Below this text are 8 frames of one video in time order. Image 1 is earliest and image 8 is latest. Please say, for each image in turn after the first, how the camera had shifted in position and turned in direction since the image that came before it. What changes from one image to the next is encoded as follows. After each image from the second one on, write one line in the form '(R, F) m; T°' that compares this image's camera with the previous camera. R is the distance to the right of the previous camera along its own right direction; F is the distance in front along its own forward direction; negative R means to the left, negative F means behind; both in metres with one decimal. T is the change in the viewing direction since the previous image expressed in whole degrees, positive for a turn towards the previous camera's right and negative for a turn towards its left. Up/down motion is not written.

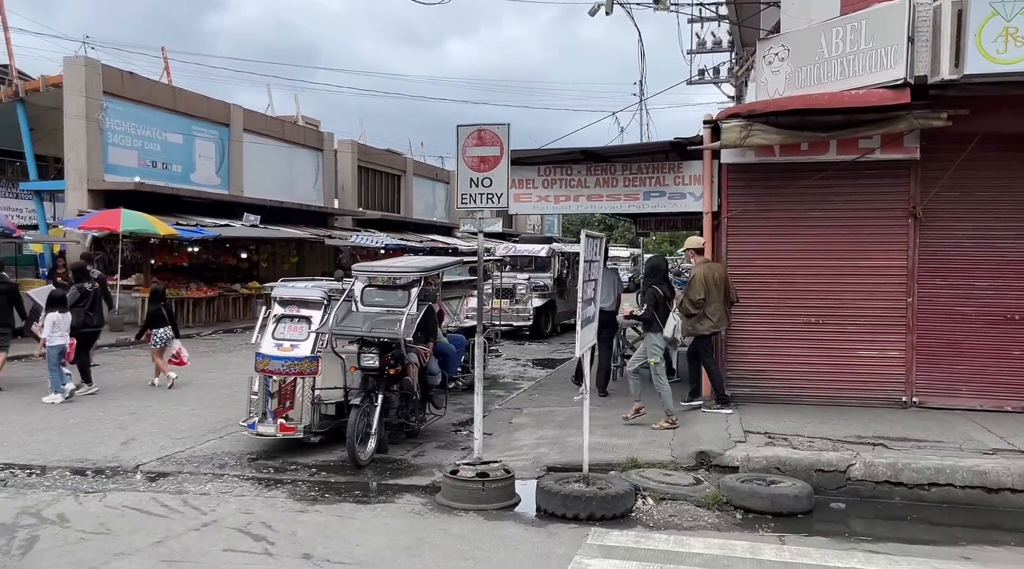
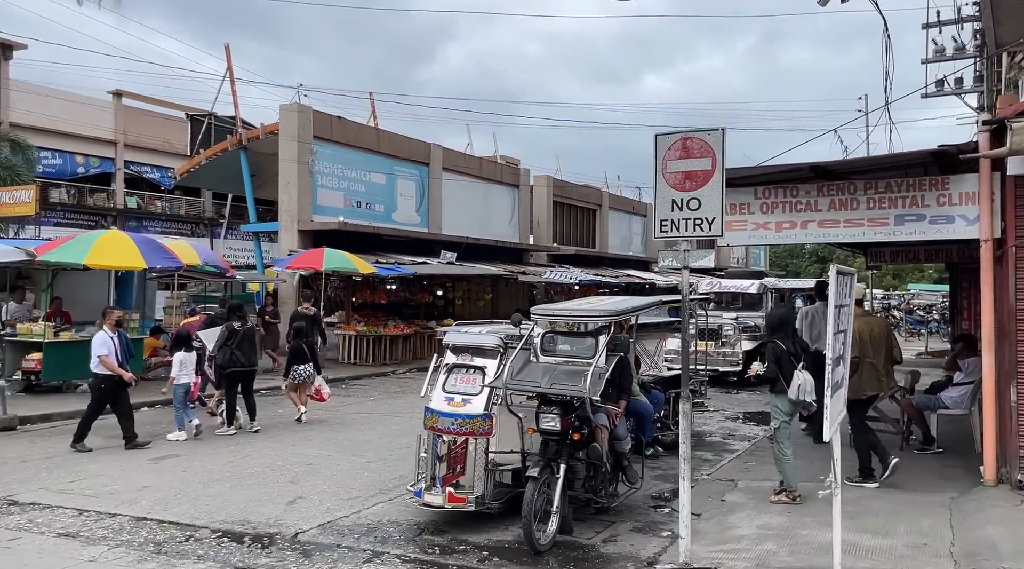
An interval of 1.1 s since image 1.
(-0.1, +1.1) m; -13°
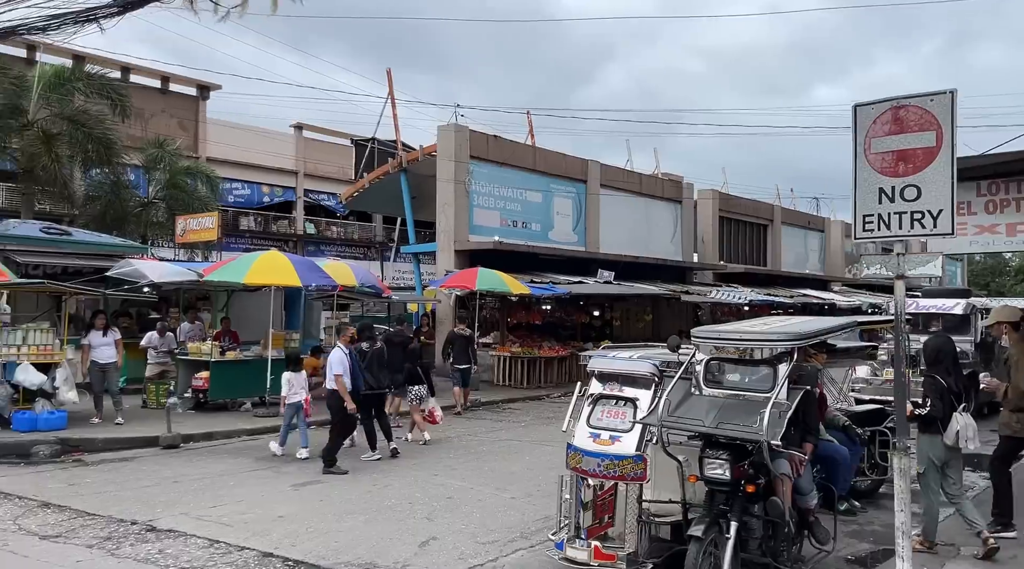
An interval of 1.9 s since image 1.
(0.0, +0.8) m; -11°
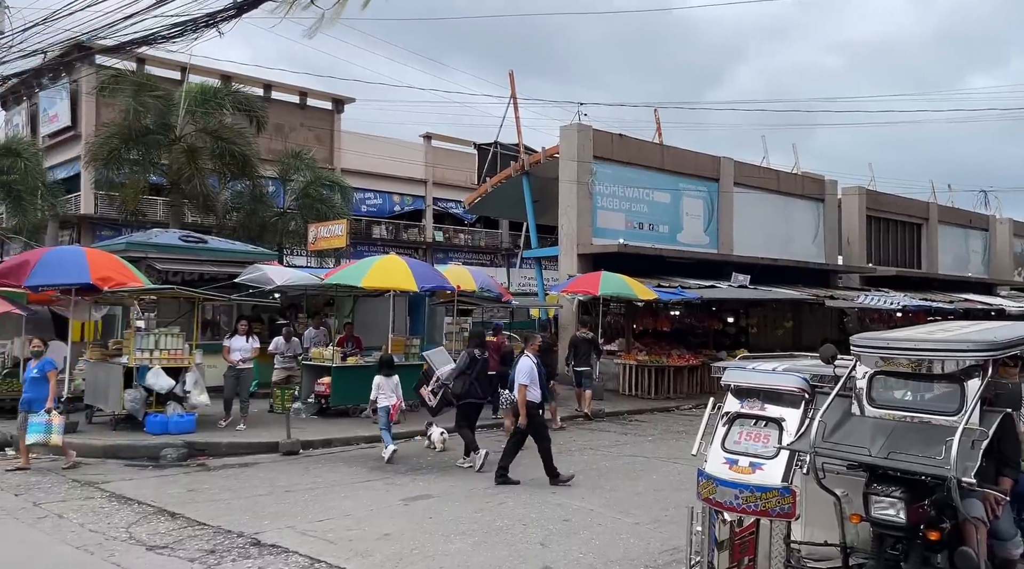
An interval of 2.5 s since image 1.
(0.0, +0.7) m; -8°
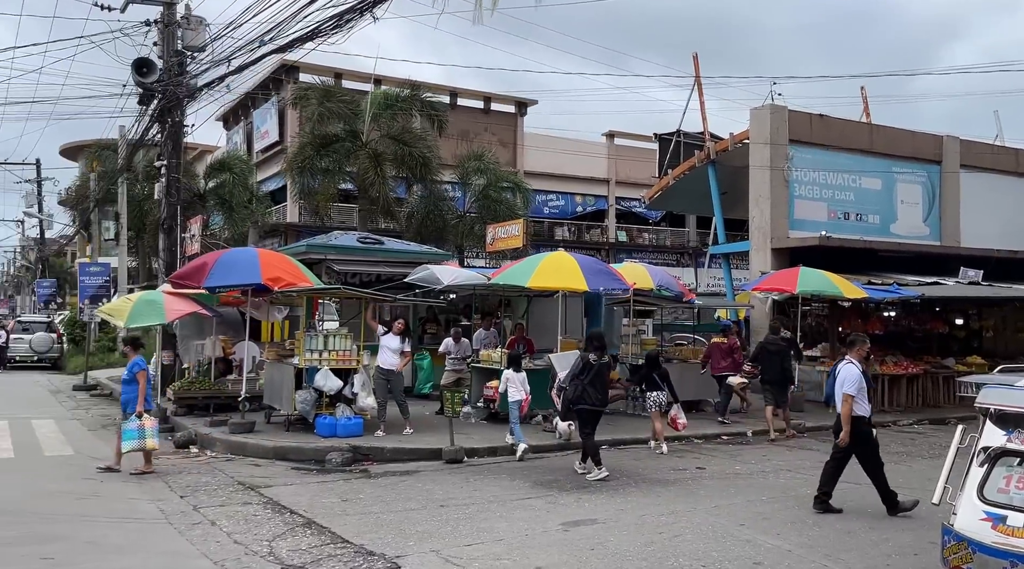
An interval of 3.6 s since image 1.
(+0.1, +1.1) m; -12°
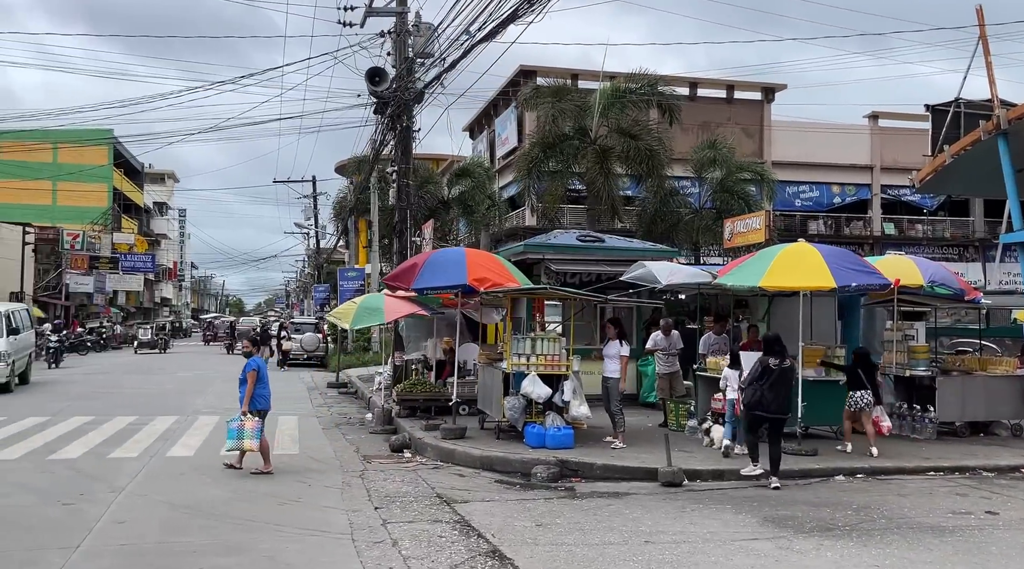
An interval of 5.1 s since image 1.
(+0.3, +1.3) m; -16°
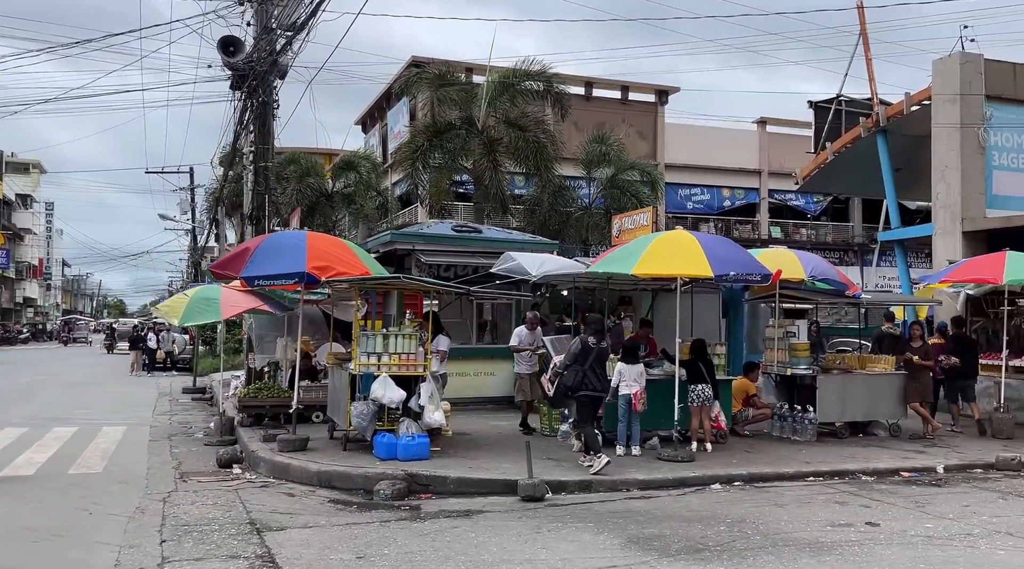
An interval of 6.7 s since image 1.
(+0.6, +1.2) m; +6°
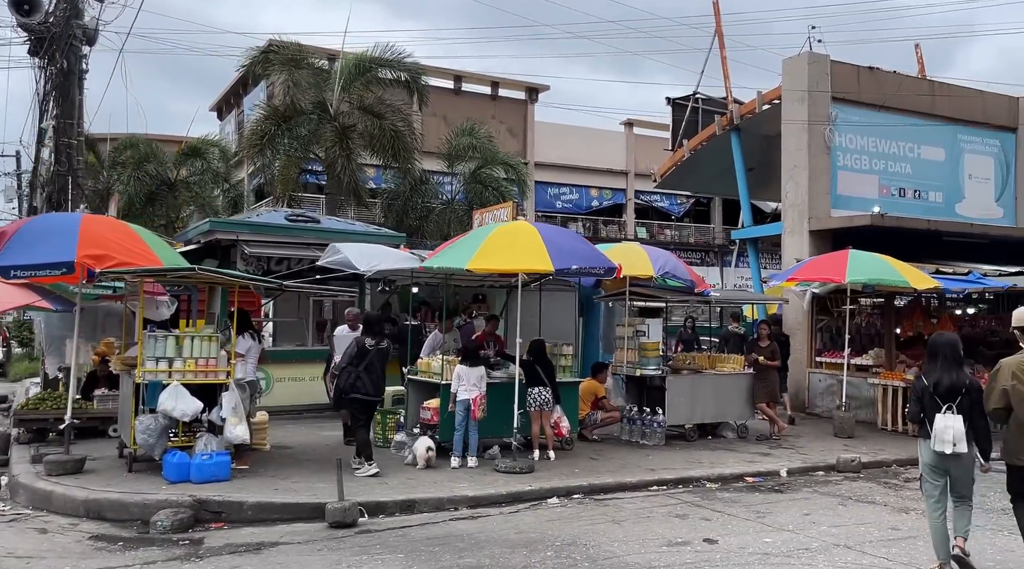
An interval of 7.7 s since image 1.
(+0.6, +1.0) m; +8°
